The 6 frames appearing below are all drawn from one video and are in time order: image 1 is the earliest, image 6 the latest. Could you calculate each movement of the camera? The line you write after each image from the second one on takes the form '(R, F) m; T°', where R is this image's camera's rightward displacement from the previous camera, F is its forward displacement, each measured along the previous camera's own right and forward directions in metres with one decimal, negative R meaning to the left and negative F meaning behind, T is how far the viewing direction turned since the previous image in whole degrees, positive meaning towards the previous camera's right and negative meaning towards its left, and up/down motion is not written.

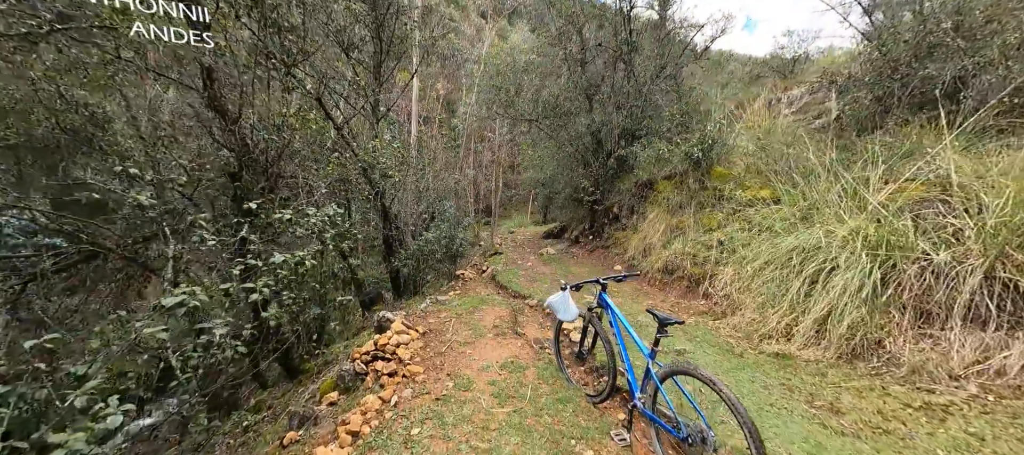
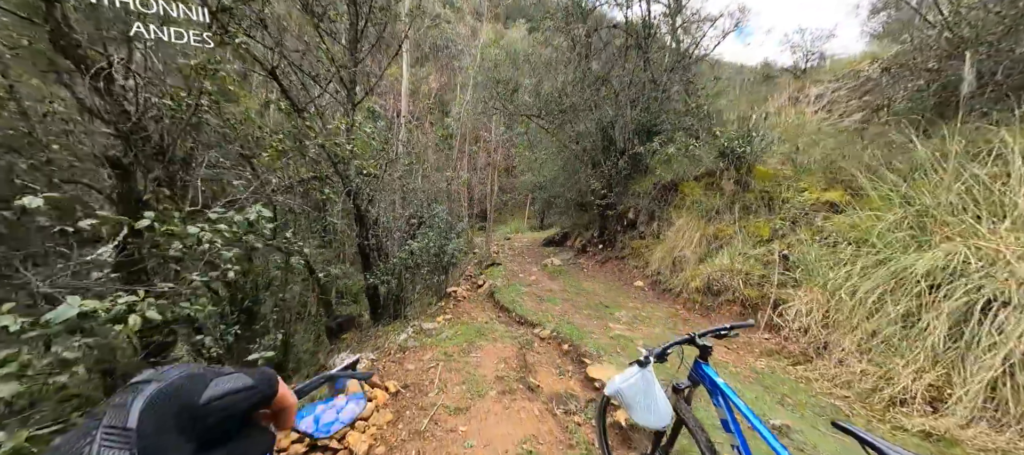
(-0.2, +1.3) m; +1°
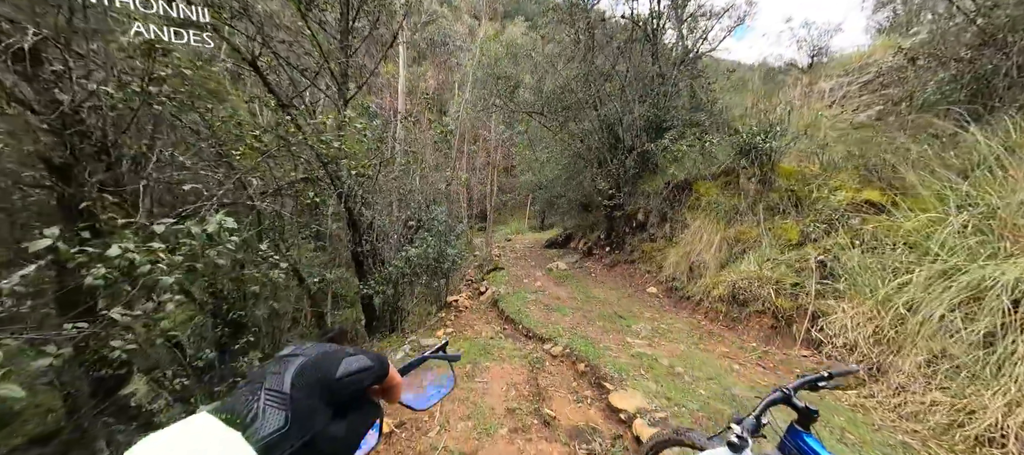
(-0.1, +0.4) m; 0°
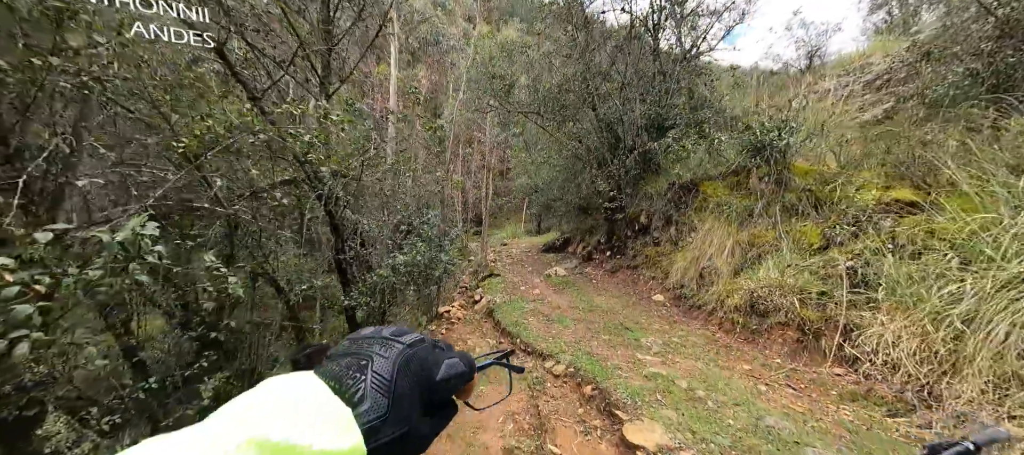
(0.0, +0.4) m; +1°
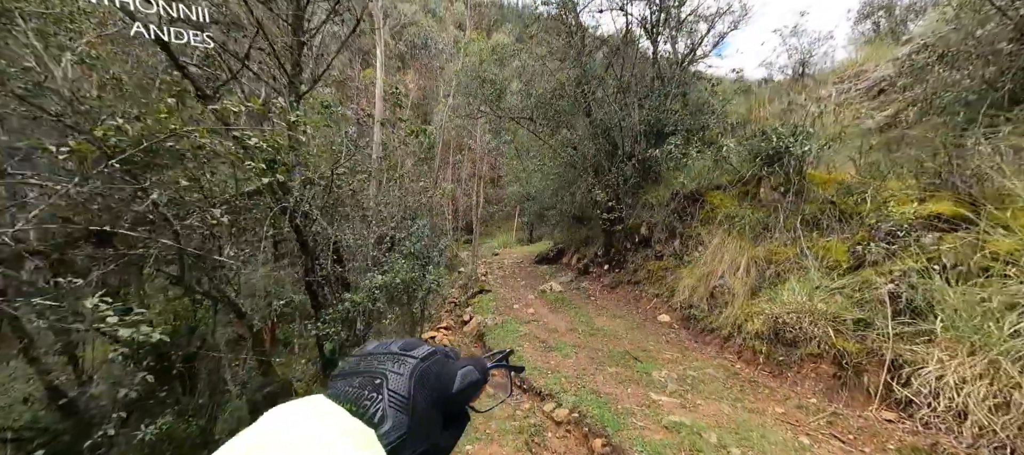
(0.0, +0.5) m; +1°
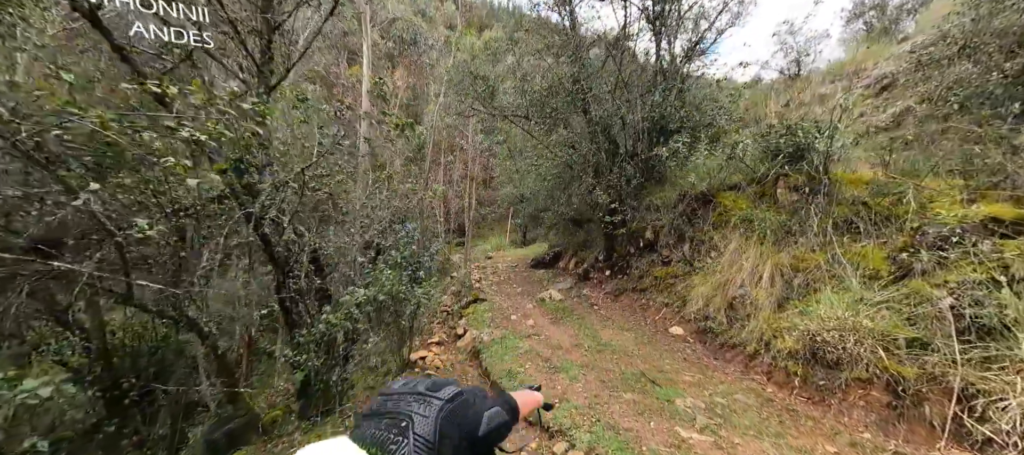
(-0.1, +0.5) m; +1°
